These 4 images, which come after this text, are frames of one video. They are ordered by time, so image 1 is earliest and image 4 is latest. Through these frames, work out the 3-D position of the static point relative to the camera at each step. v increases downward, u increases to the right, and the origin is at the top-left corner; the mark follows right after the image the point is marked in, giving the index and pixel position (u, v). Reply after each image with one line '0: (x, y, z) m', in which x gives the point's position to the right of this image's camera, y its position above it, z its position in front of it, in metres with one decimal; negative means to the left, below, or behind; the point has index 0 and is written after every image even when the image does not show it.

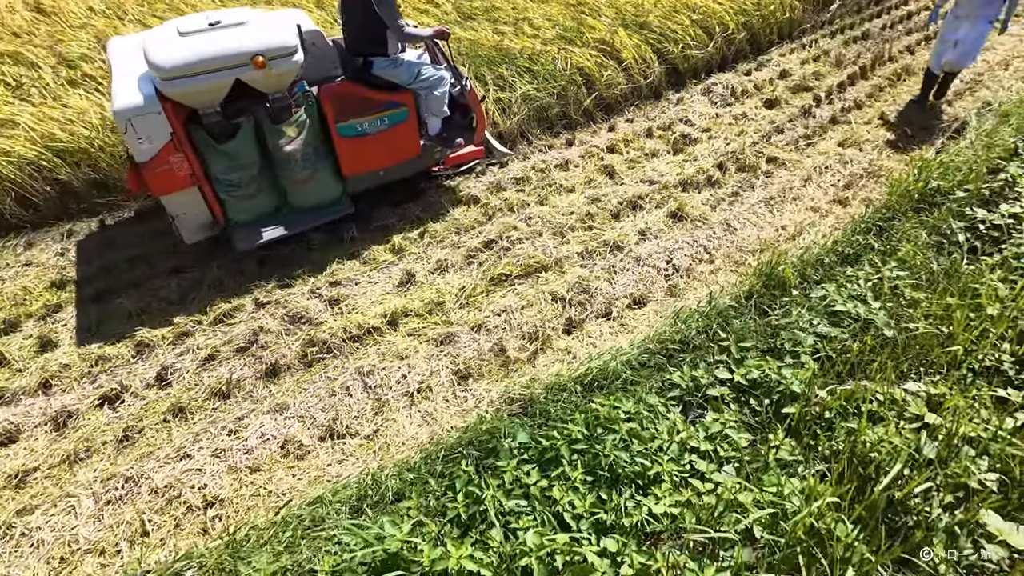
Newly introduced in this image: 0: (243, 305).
0: (-2.0, -0.2, +4.2) m
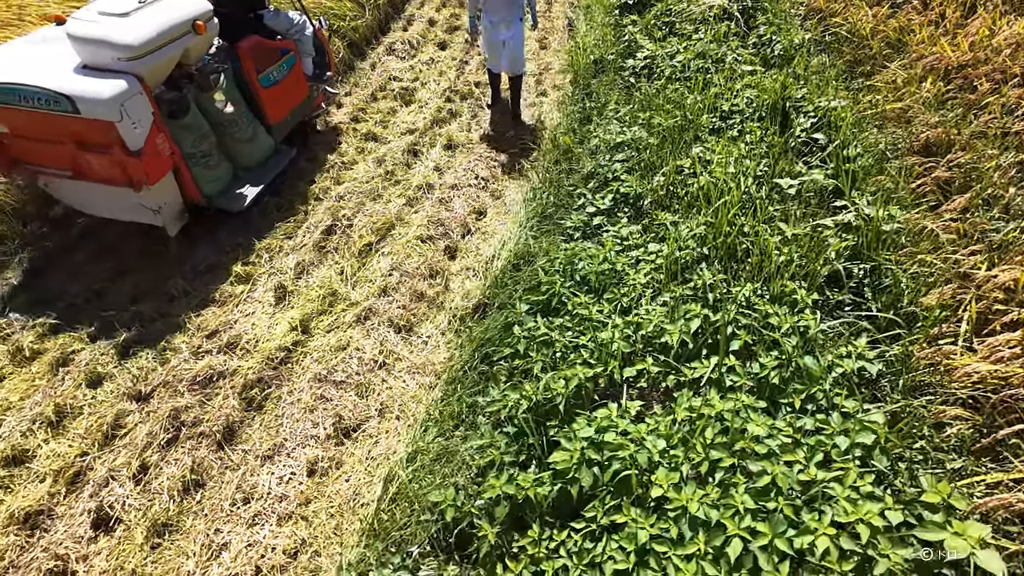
0: (-2.4, -0.8, +3.5) m
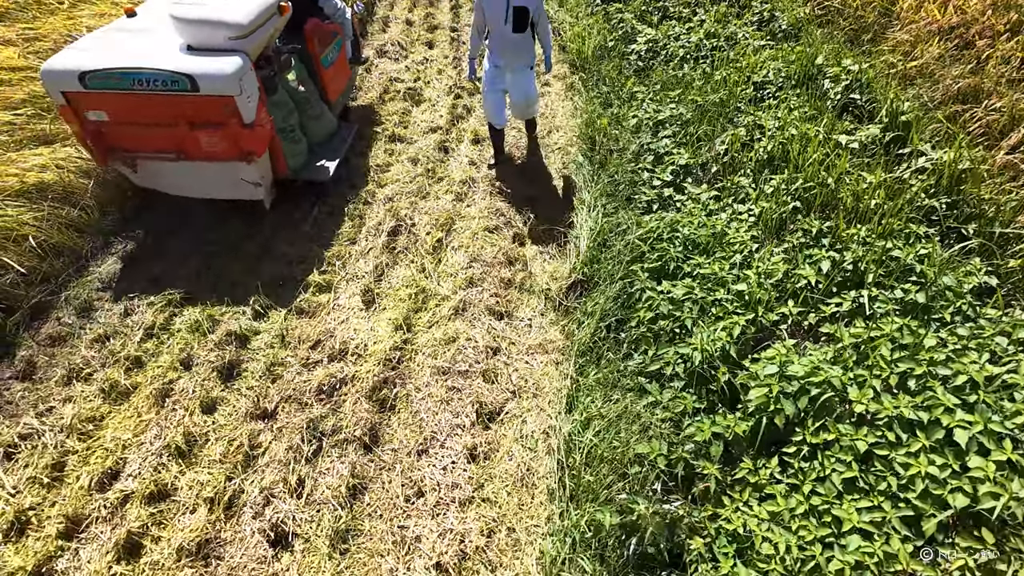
0: (-1.6, -0.9, +3.4) m
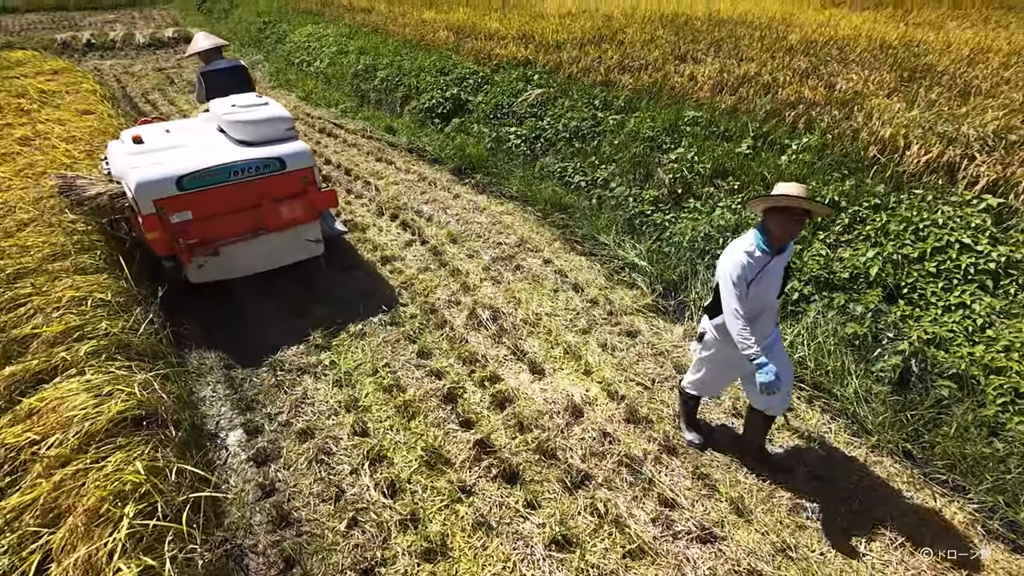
0: (+0.5, -1.3, +3.6) m
